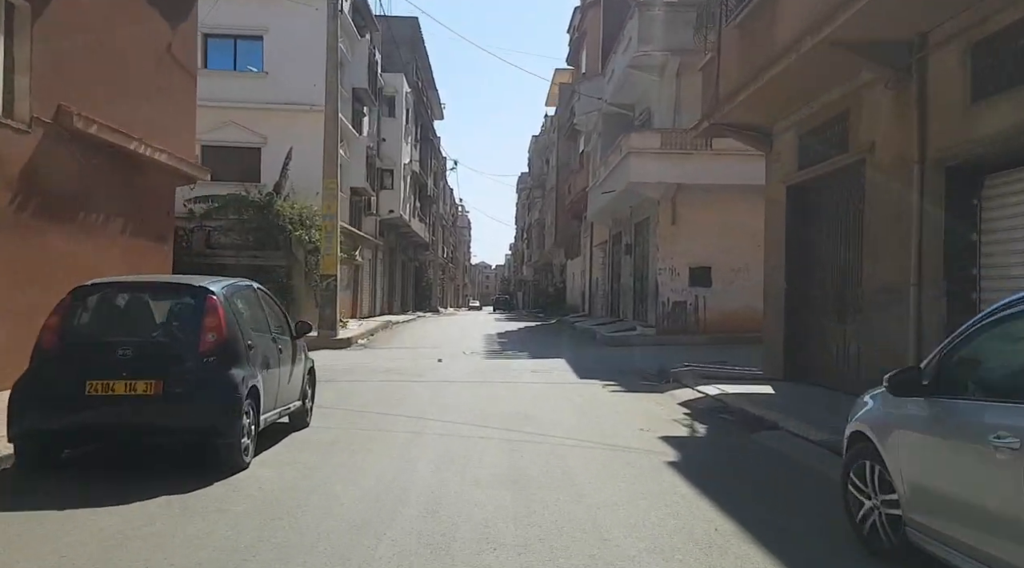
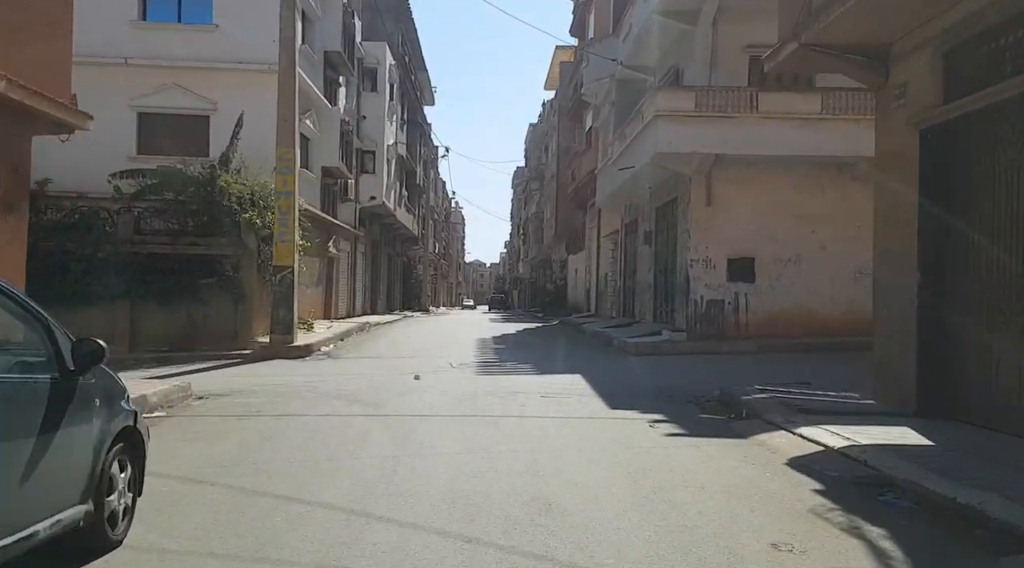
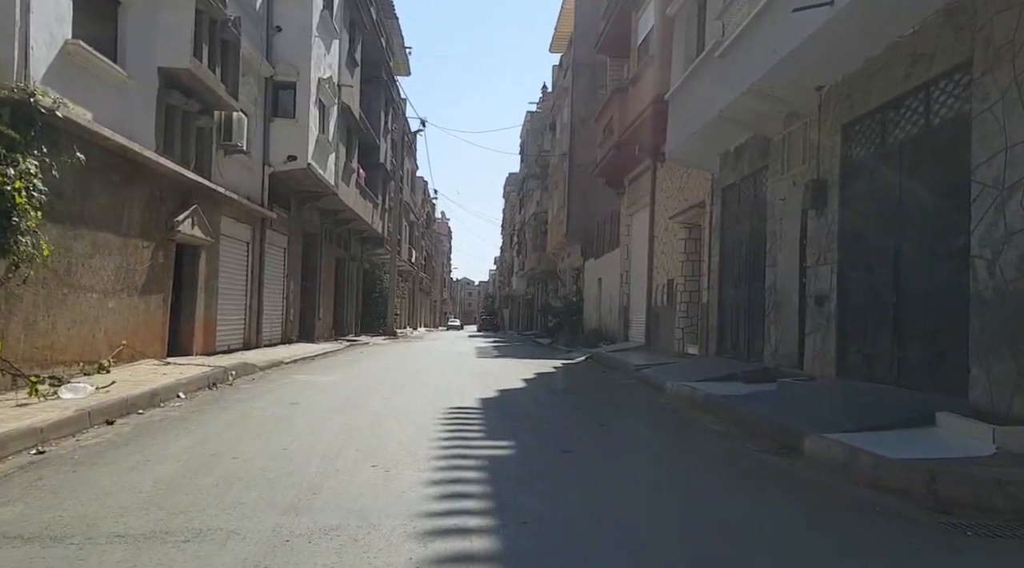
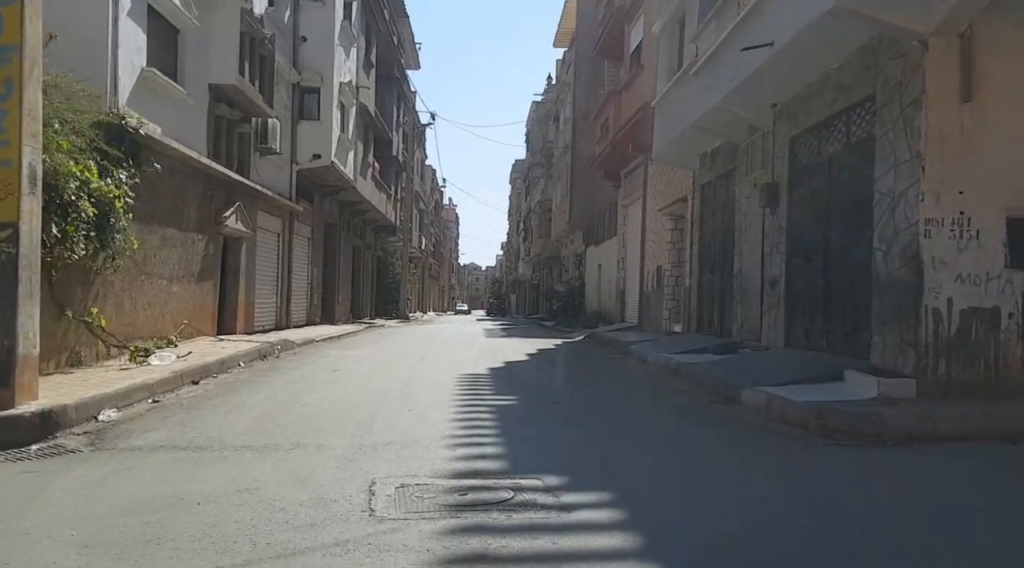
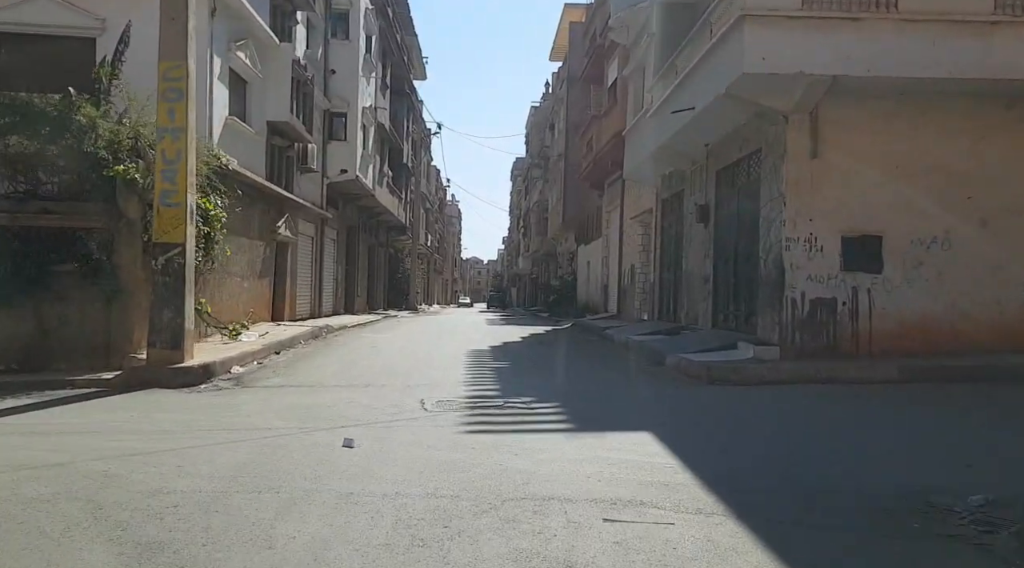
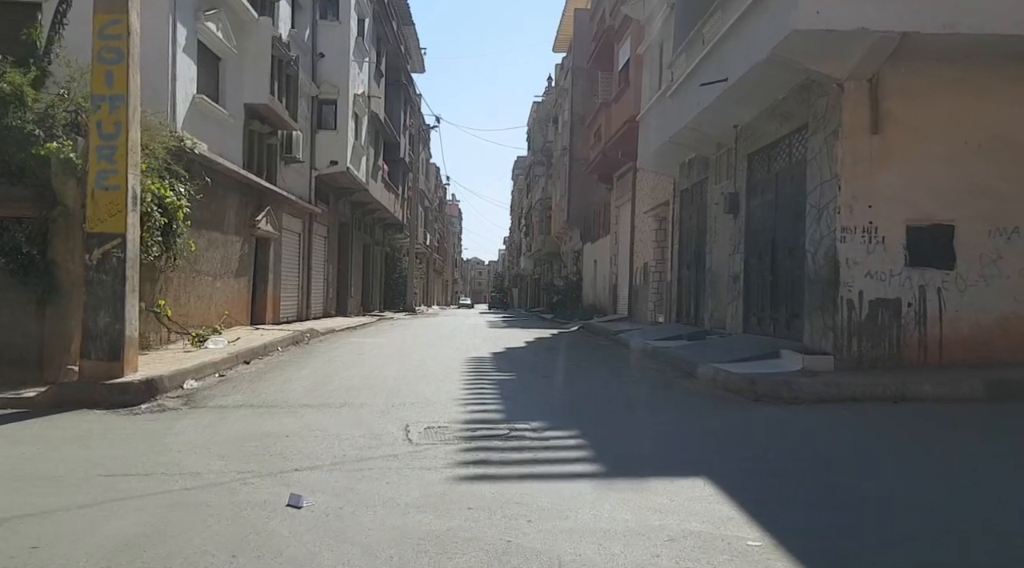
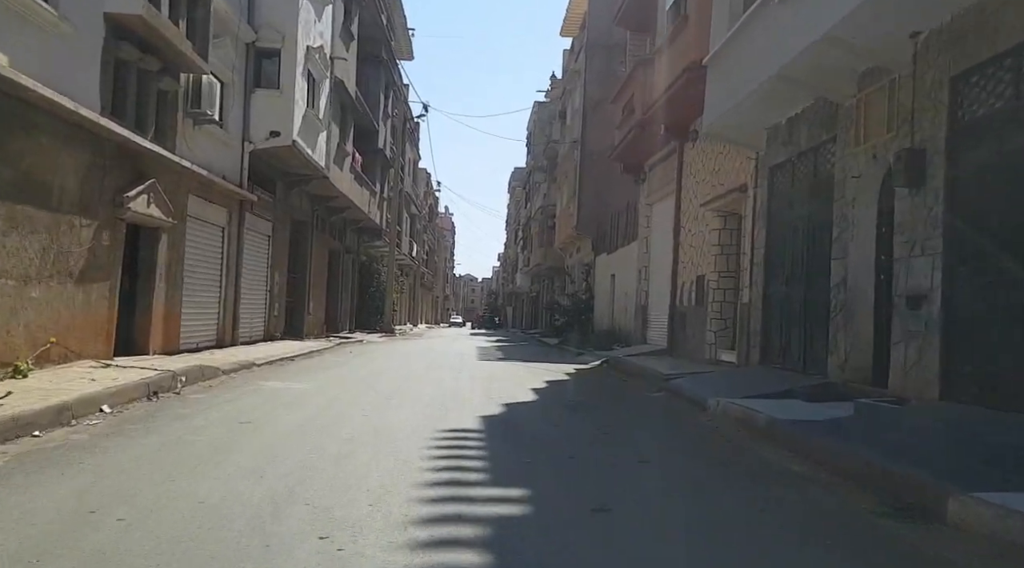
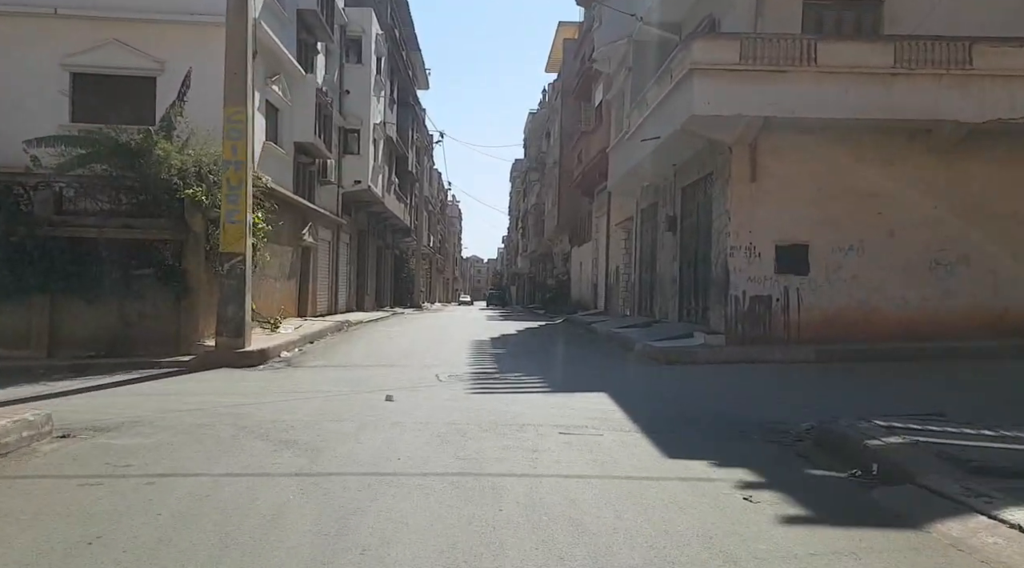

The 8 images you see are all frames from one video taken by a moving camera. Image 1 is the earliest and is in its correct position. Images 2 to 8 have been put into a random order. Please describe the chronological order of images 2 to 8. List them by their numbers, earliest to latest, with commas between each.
2, 8, 5, 6, 4, 3, 7
